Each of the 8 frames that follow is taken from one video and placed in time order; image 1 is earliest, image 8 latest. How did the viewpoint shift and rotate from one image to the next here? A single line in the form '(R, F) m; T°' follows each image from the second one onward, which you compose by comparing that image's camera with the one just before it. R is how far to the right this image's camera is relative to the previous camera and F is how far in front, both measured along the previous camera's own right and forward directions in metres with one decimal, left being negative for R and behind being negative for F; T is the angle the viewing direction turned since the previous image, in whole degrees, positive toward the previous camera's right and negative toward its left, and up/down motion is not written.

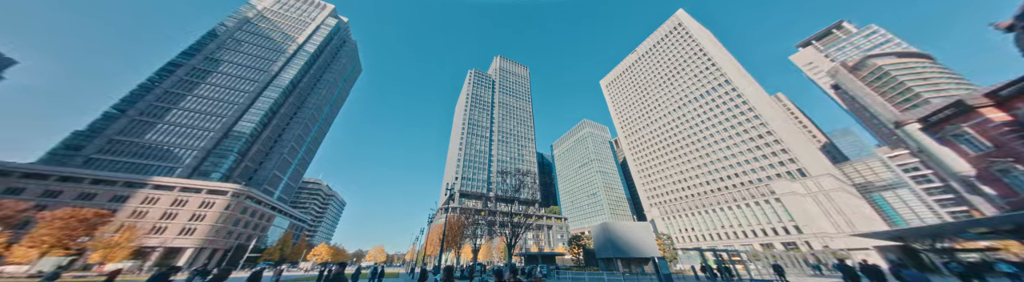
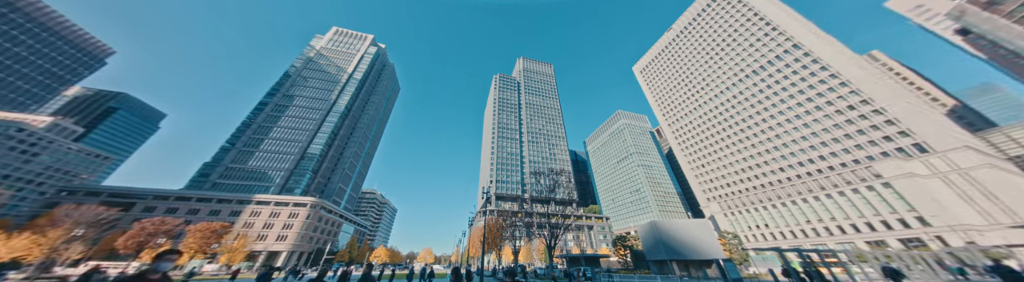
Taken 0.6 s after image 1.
(+0.6, +0.1) m; -9°
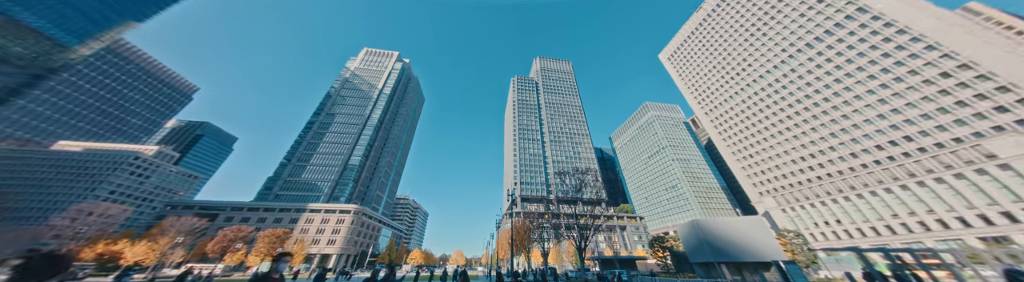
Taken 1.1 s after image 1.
(+0.5, +0.5) m; -6°
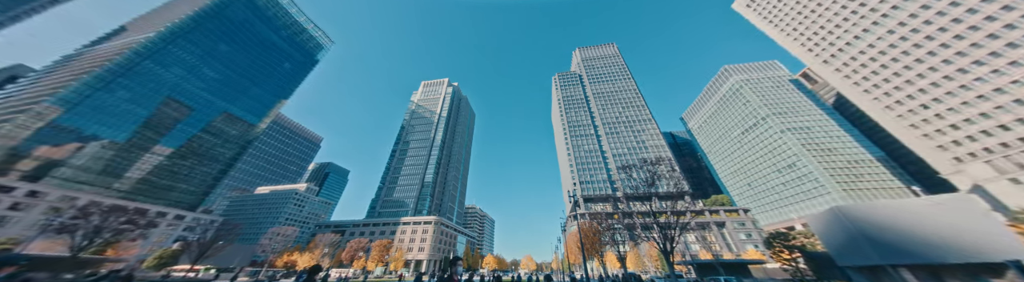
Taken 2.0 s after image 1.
(+0.6, +3.7) m; -14°
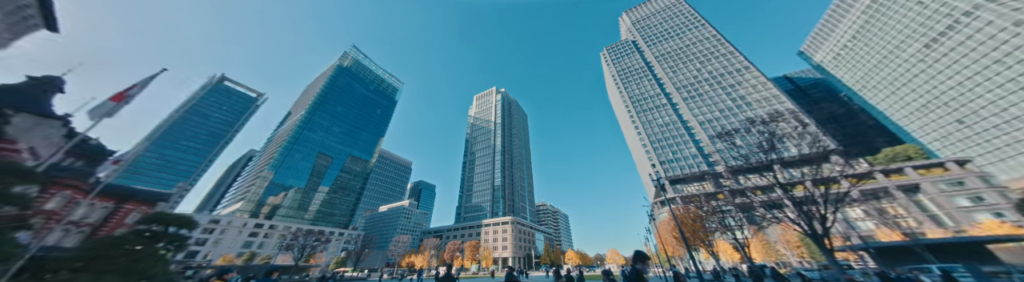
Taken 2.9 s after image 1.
(-0.6, +1.0) m; -16°
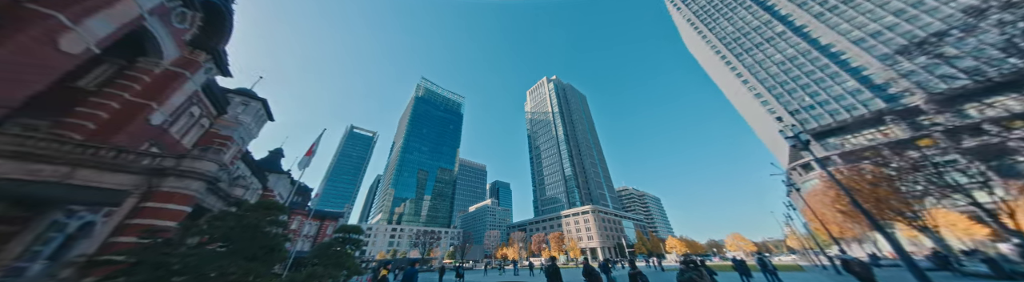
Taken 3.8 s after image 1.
(-1.1, 0.0) m; -17°
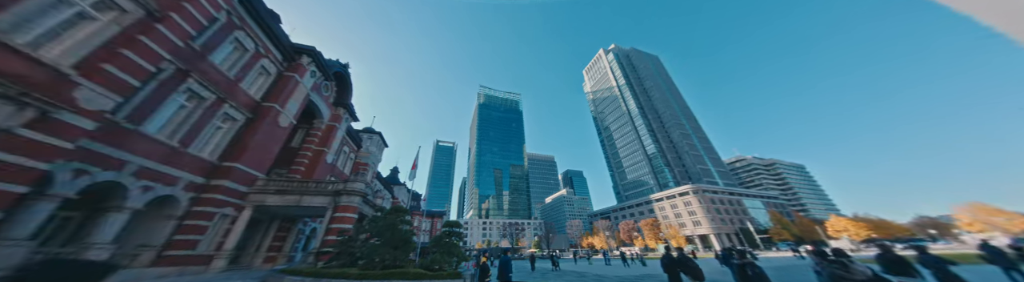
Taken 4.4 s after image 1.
(+0.2, -1.1) m; -18°
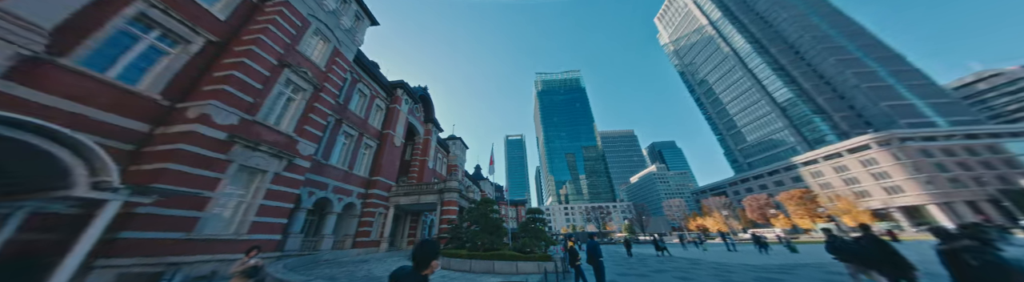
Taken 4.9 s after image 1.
(+0.8, -1.3) m; -19°
